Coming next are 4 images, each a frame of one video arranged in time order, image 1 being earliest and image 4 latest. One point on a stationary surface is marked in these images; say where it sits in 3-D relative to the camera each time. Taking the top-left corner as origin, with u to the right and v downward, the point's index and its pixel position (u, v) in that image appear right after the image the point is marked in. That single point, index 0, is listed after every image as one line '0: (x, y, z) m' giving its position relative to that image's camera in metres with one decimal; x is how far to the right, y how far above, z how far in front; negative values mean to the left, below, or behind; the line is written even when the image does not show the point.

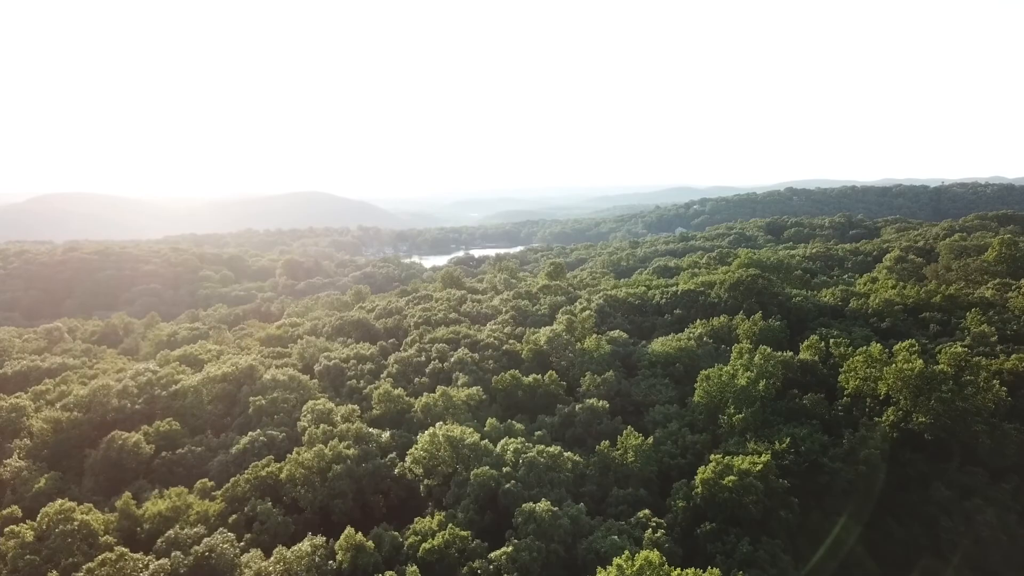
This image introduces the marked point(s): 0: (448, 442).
0: (-1.6, -3.9, +19.7) m
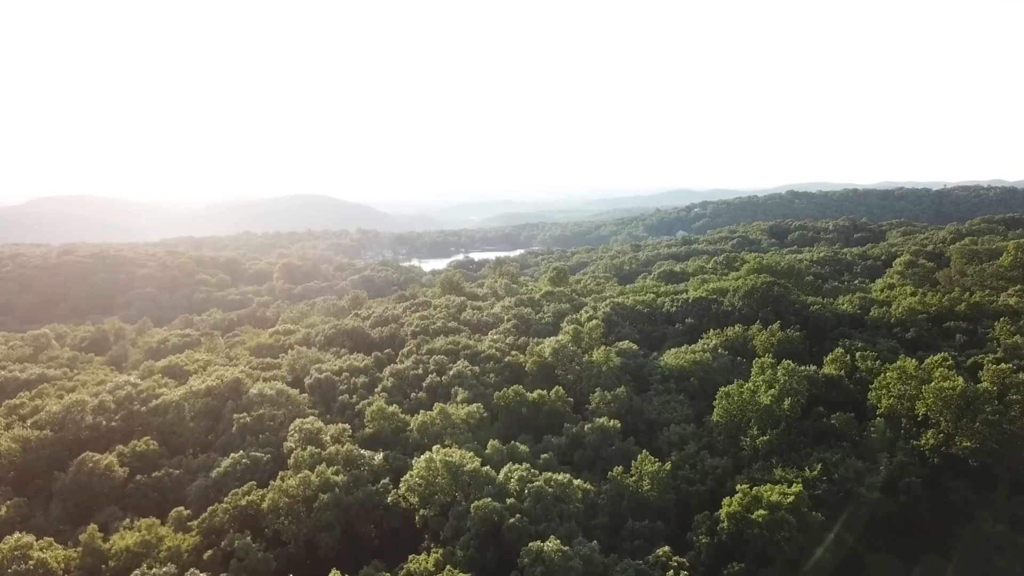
0: (-1.5, -4.1, +17.9) m
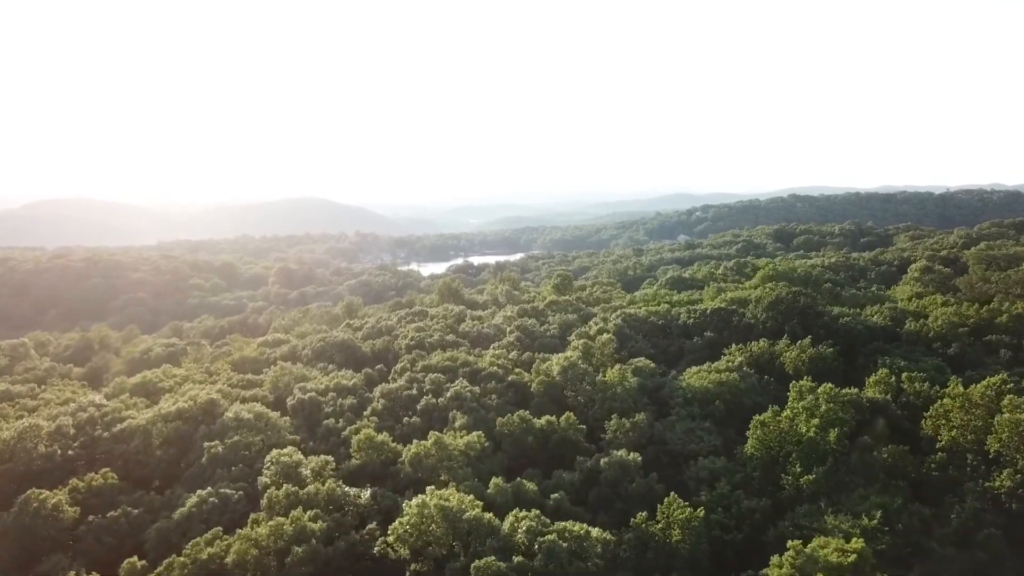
0: (-1.4, -4.5, +15.3) m
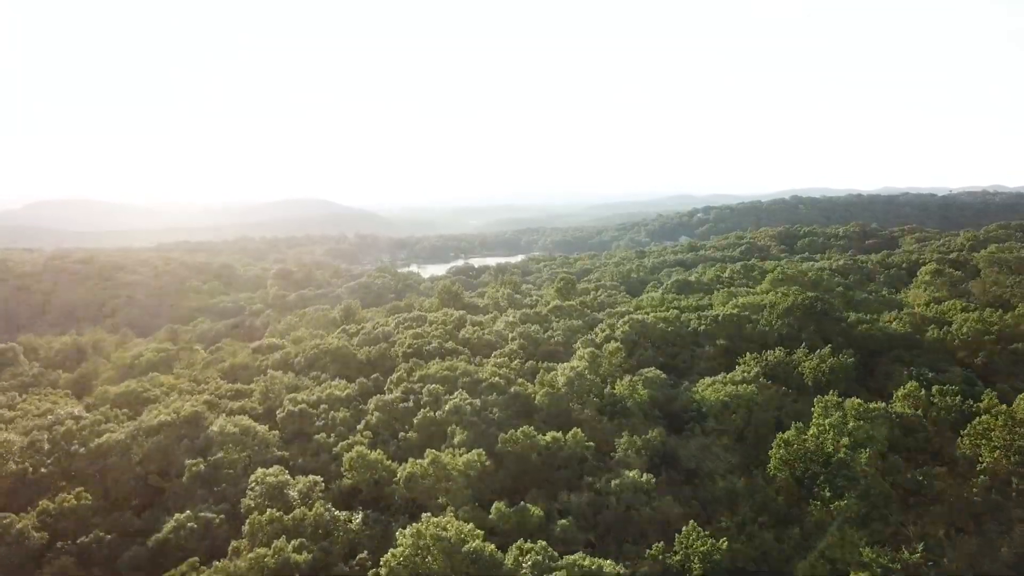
0: (-1.3, -4.6, +13.9) m
